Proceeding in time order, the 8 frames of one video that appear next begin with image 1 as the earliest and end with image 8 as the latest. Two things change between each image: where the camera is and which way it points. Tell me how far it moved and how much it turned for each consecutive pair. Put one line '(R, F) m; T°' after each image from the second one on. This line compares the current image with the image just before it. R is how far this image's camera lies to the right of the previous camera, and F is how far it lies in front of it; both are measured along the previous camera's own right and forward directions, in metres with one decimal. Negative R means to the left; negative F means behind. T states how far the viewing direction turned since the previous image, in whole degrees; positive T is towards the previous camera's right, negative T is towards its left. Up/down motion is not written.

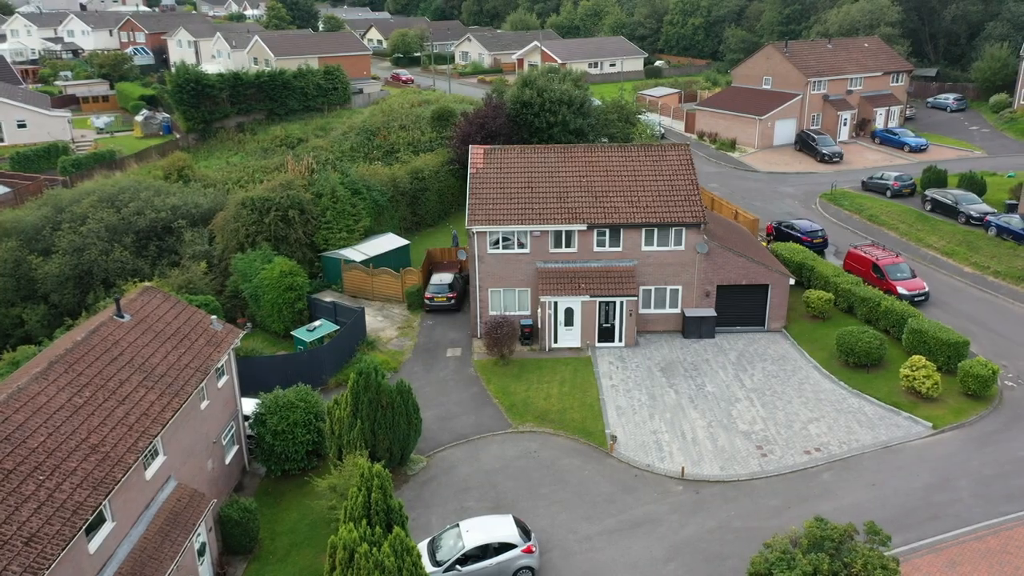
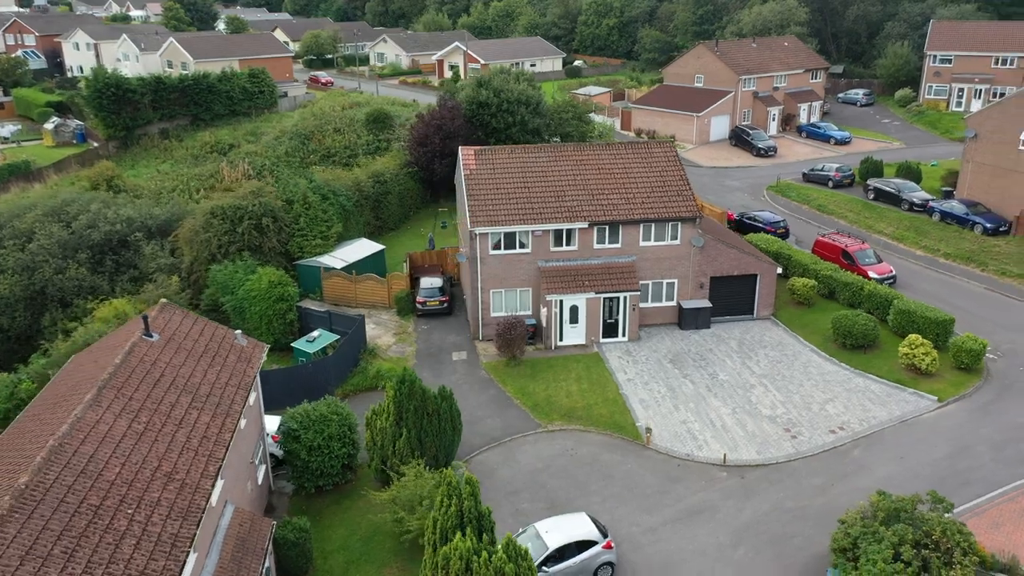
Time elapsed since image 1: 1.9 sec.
(-4.2, +0.3) m; +7°
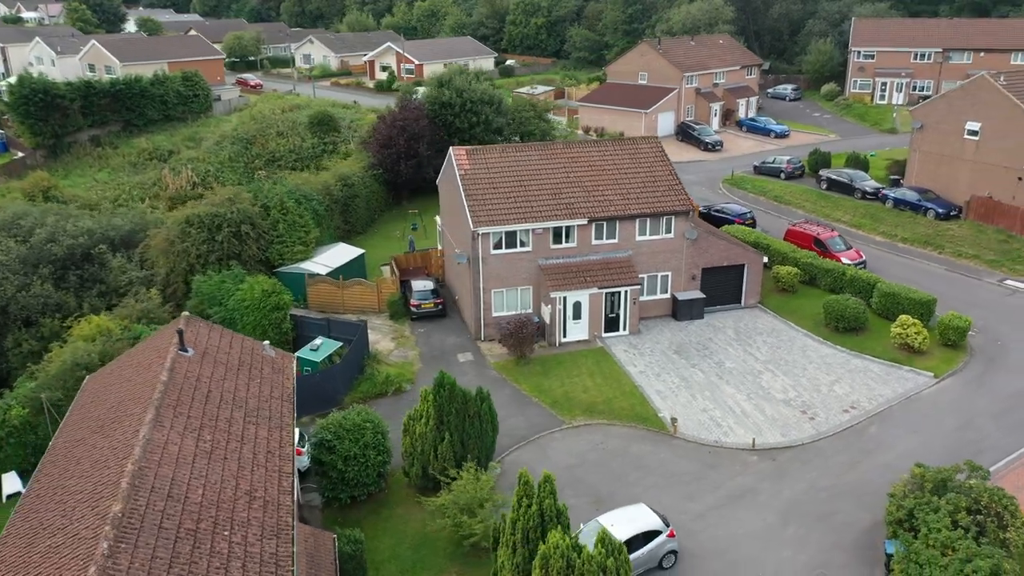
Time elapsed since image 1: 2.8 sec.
(-3.6, +0.2) m; +6°
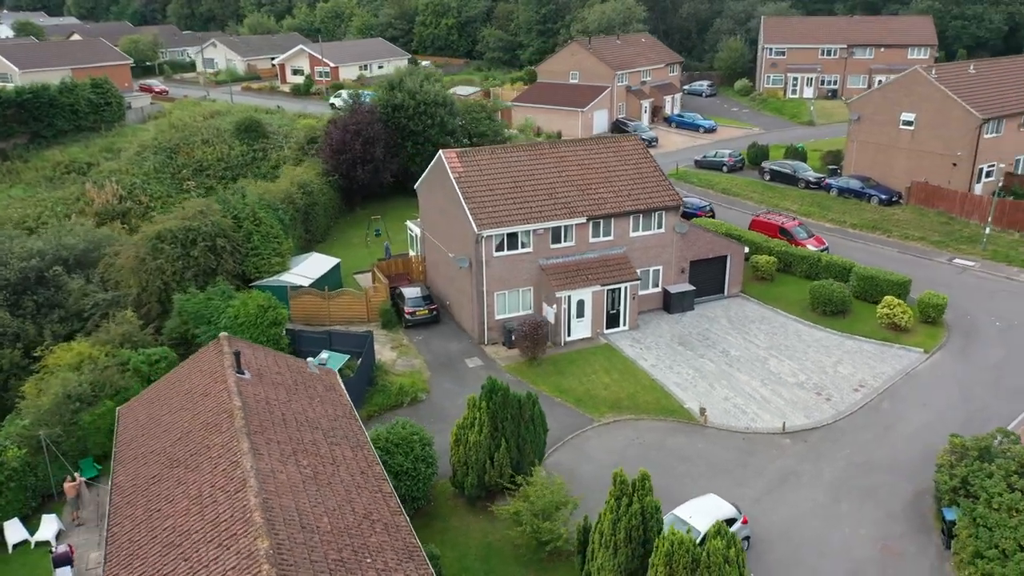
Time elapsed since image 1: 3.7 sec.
(-4.4, +0.5) m; +8°
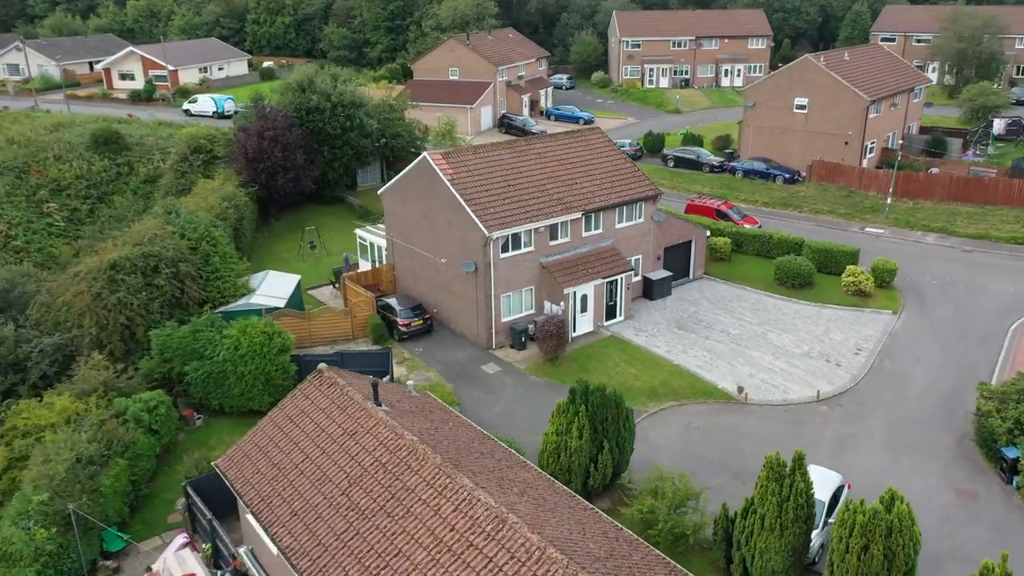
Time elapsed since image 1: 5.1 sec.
(-7.6, +1.5) m; +14°
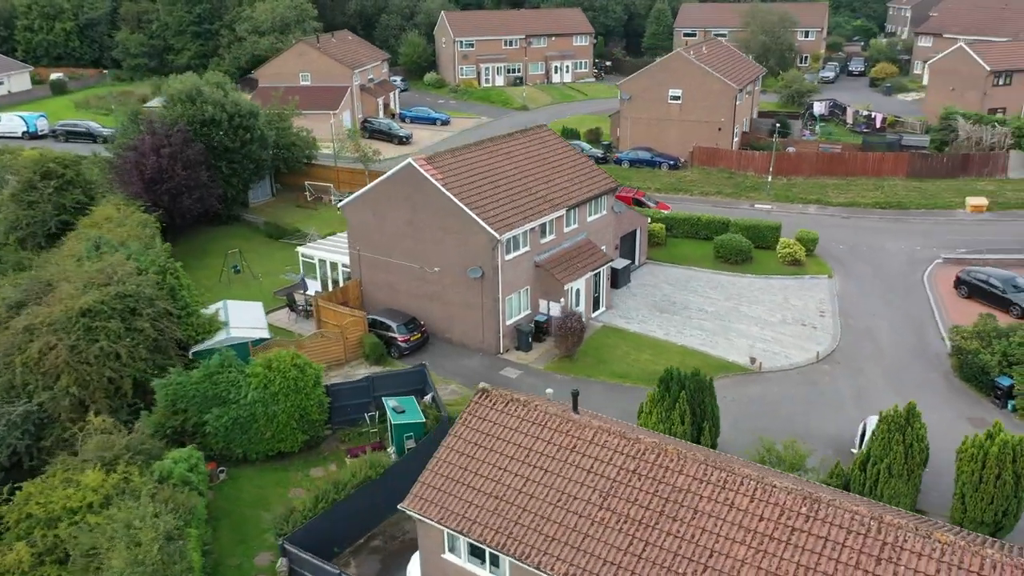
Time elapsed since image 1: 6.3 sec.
(-8.7, +1.6) m; +16°
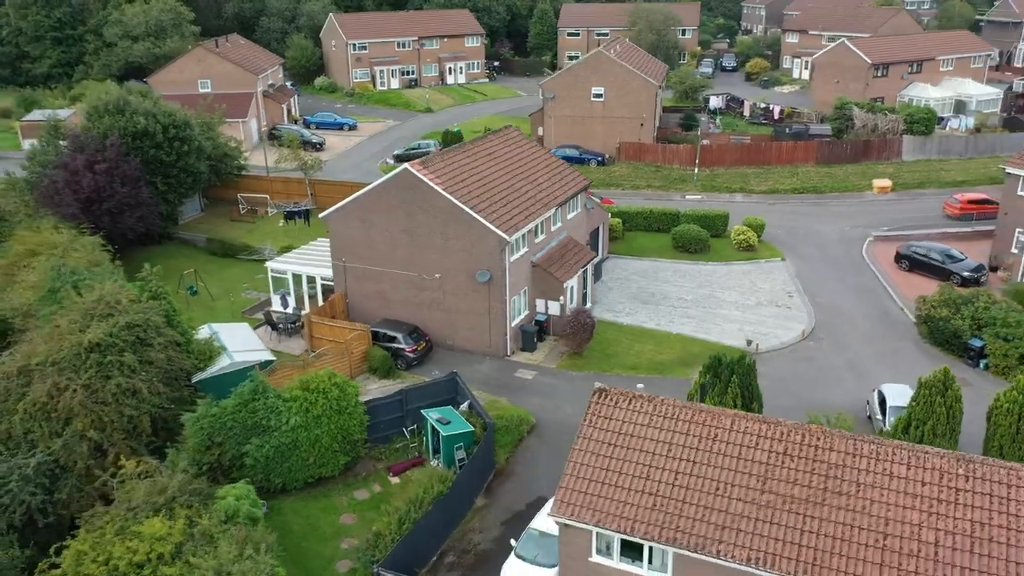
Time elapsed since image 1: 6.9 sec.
(-5.7, +0.6) m; +10°
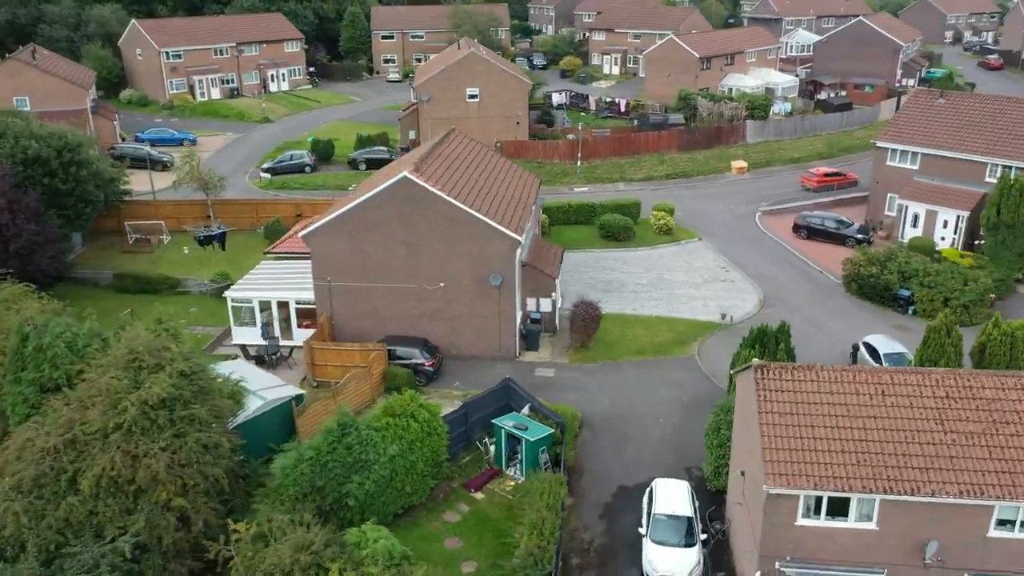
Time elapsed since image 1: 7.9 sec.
(-8.9, +1.4) m; +17°
